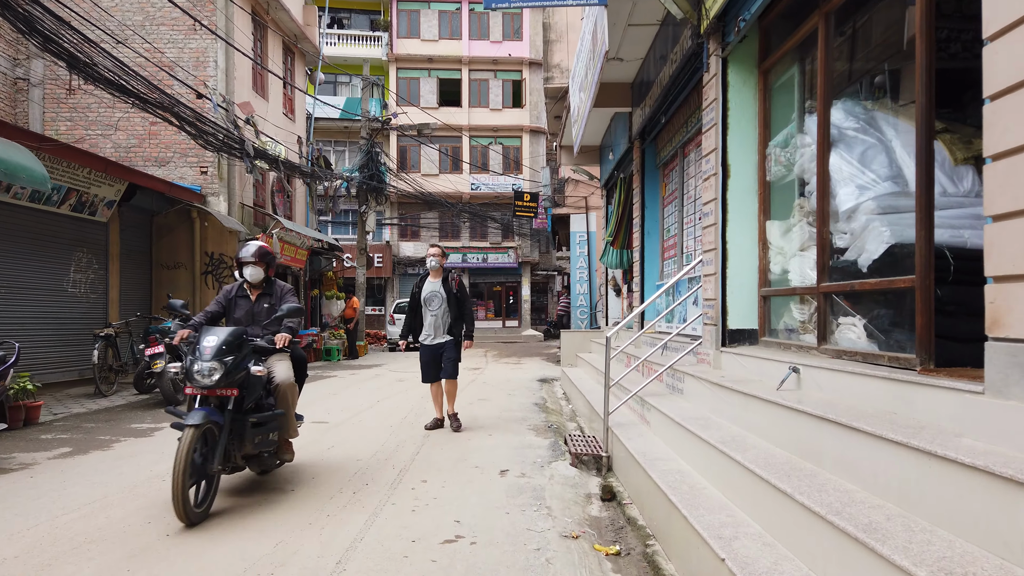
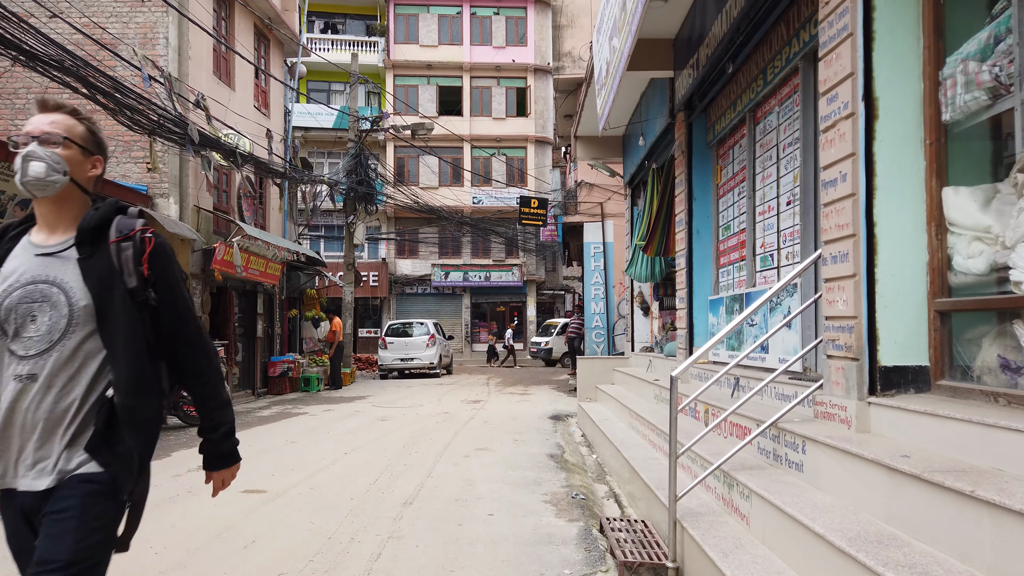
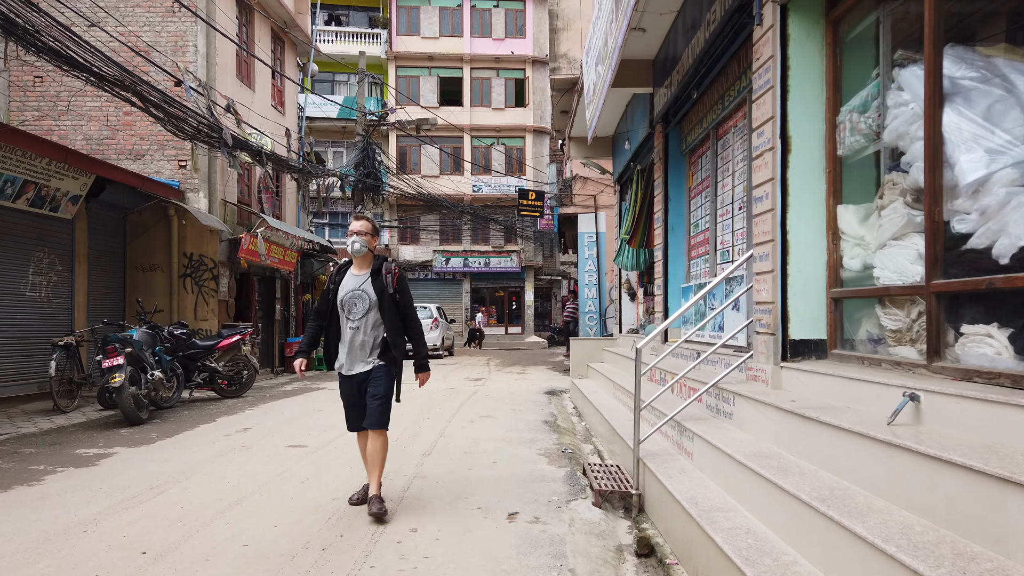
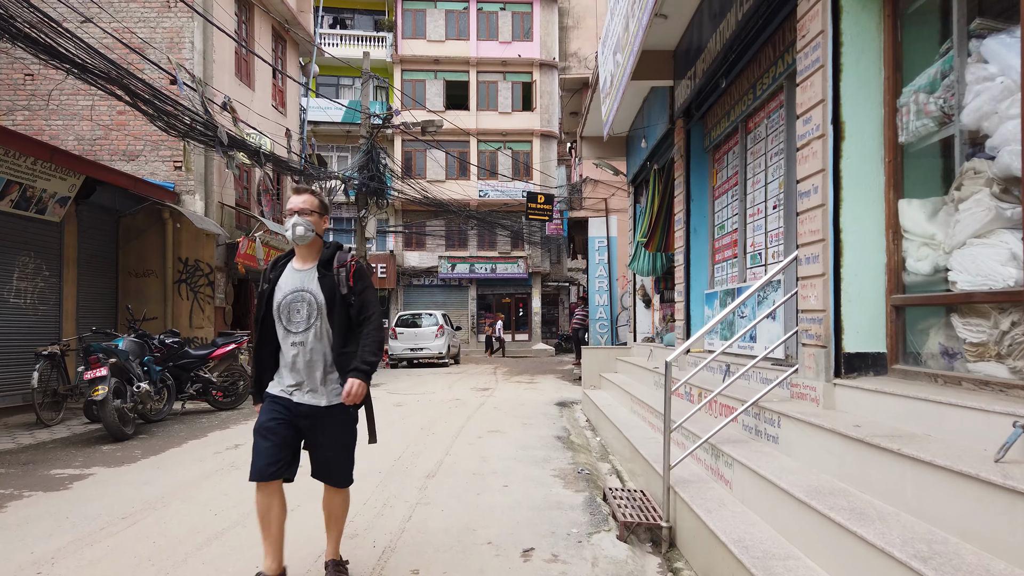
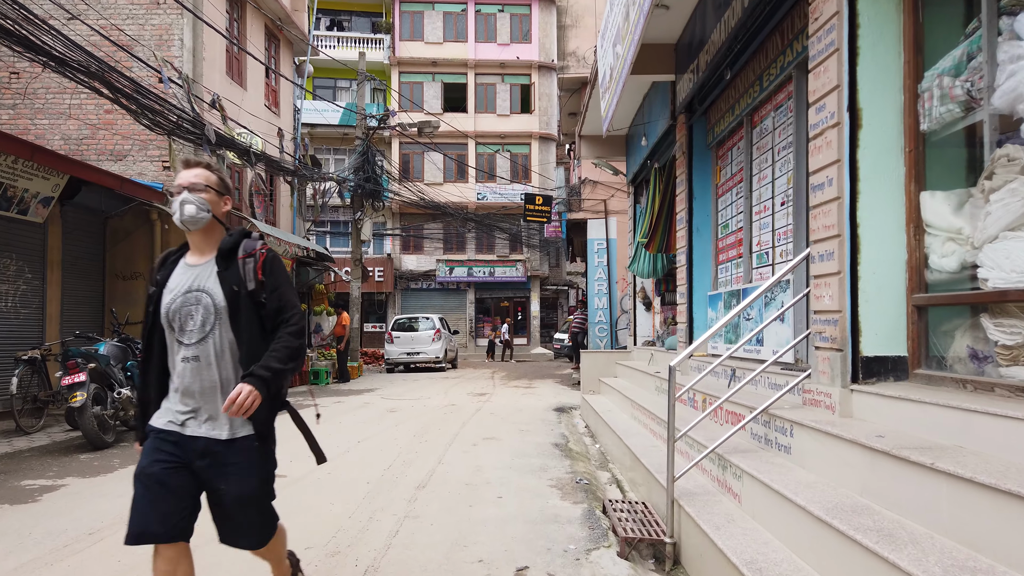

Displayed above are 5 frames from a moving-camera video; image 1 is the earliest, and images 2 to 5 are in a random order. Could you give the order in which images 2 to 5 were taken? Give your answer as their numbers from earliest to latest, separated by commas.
3, 4, 5, 2
